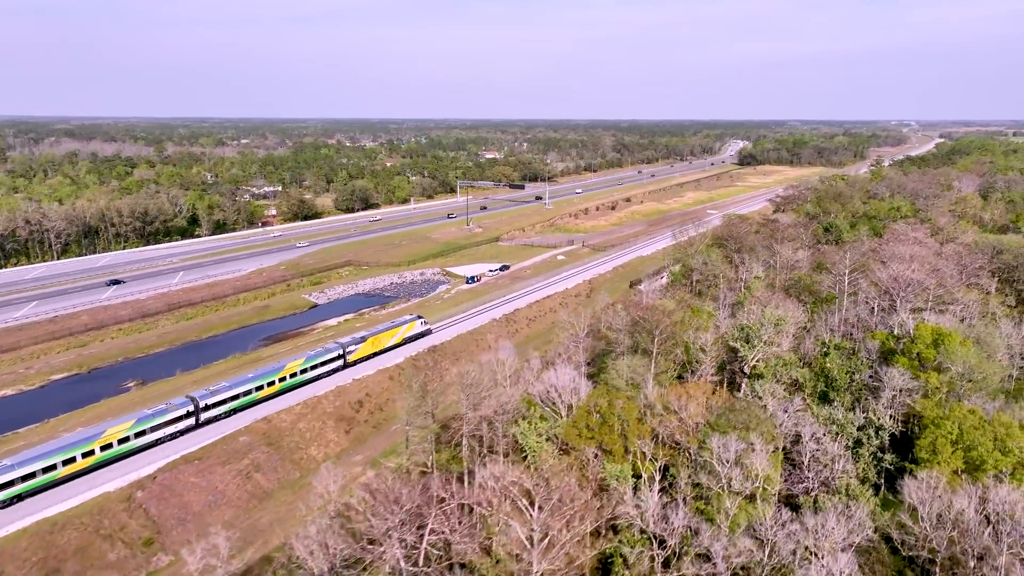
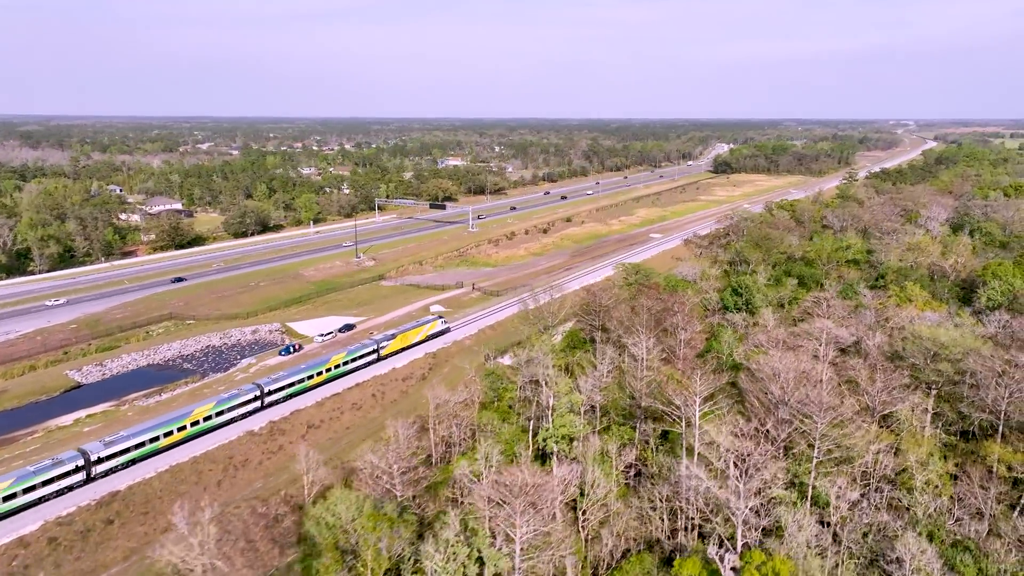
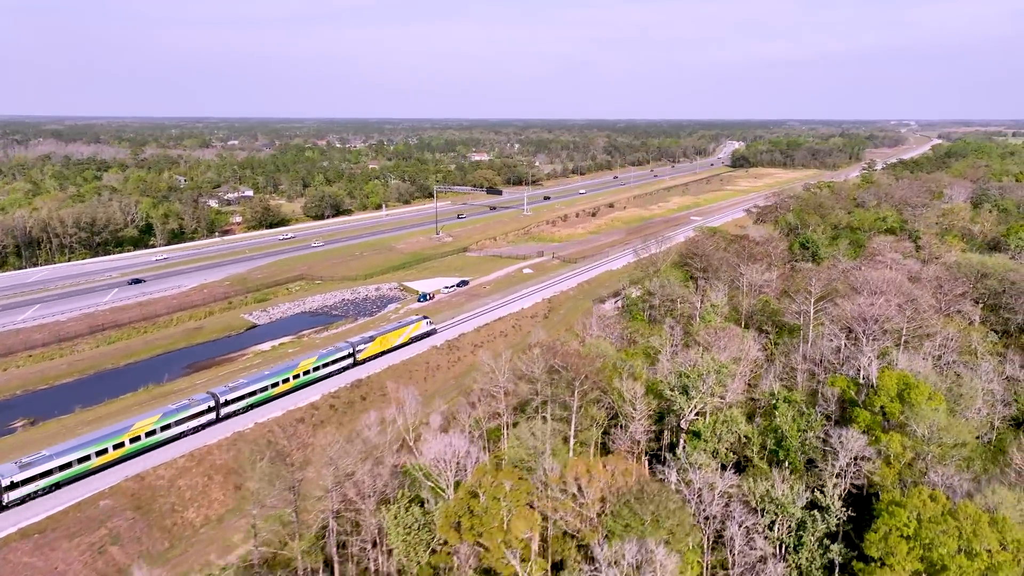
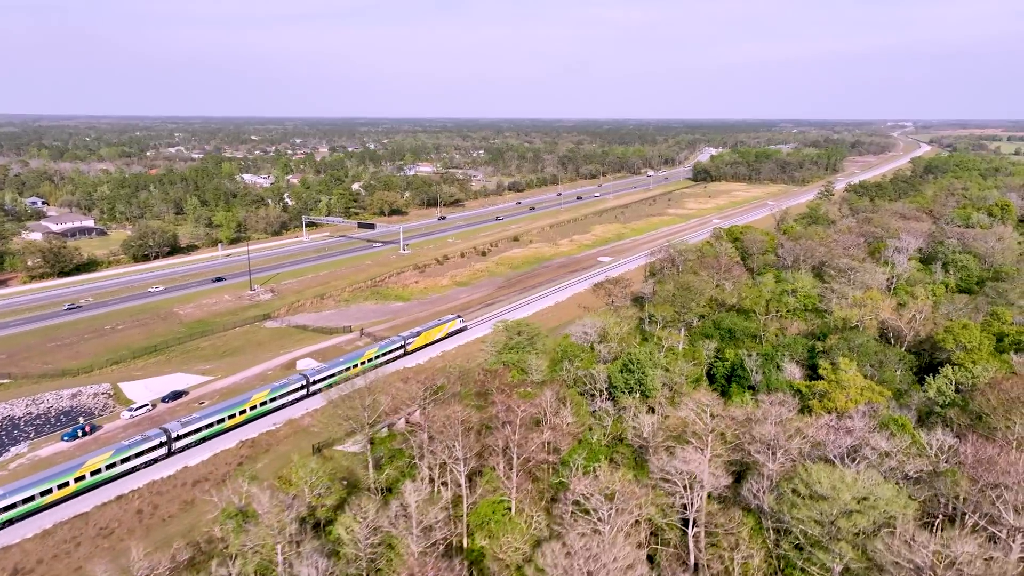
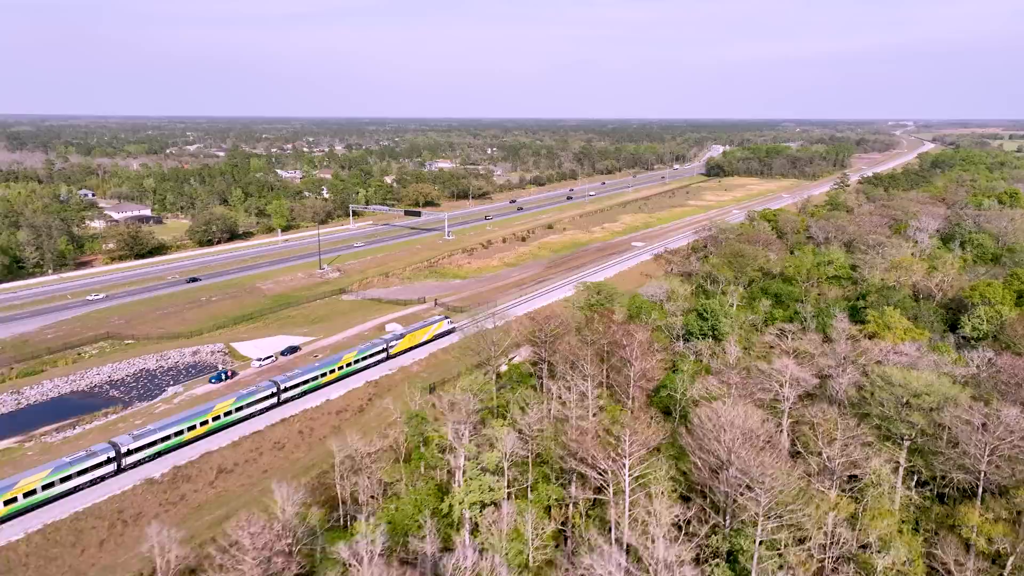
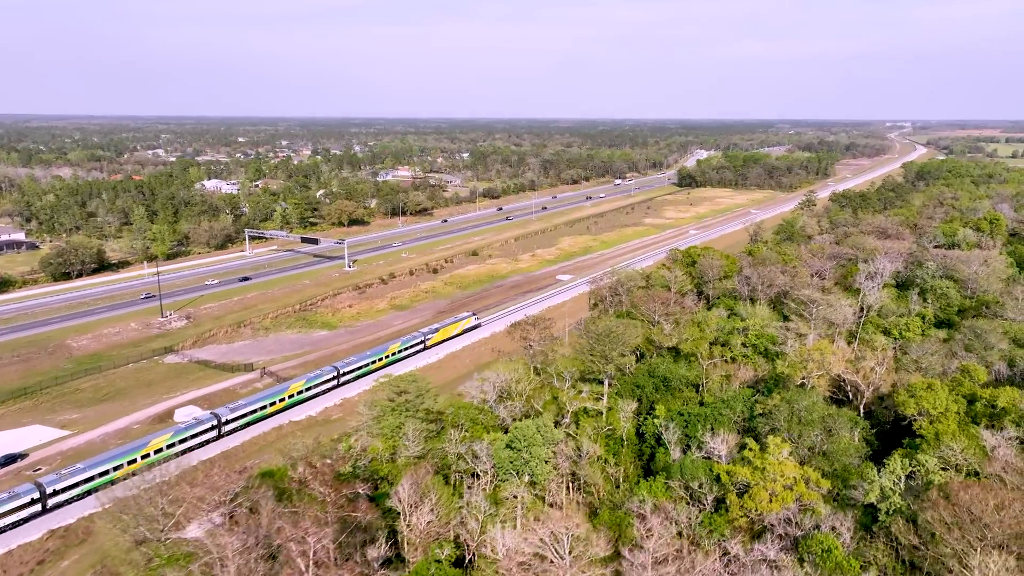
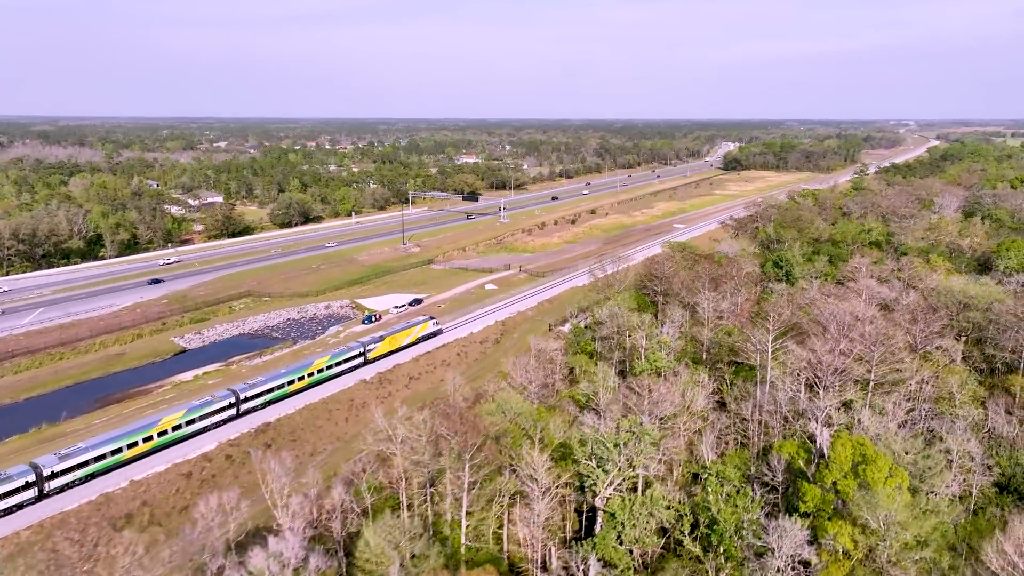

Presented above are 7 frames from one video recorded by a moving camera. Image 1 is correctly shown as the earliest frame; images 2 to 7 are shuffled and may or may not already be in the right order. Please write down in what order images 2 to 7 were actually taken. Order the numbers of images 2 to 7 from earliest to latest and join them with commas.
3, 7, 2, 5, 4, 6
